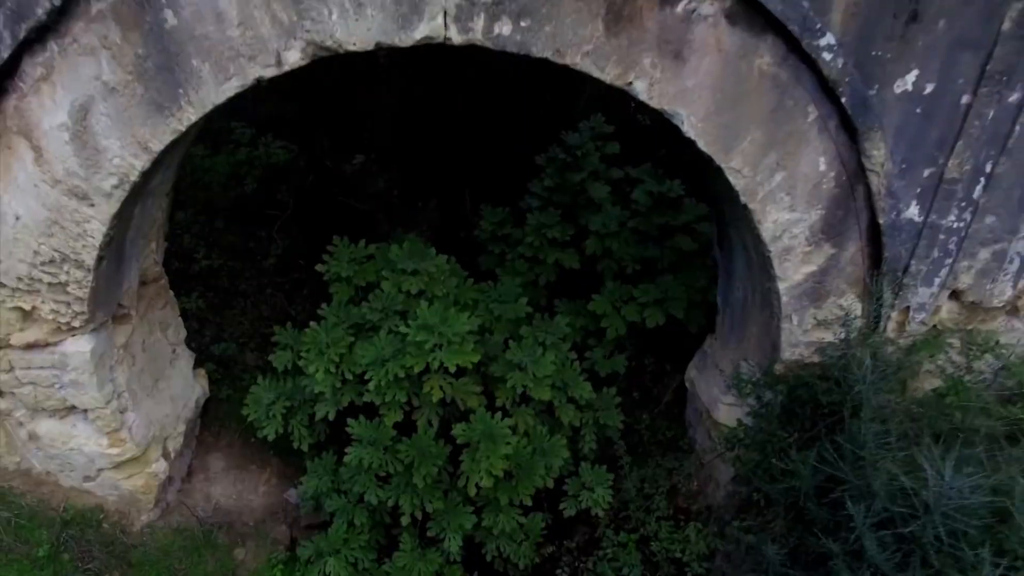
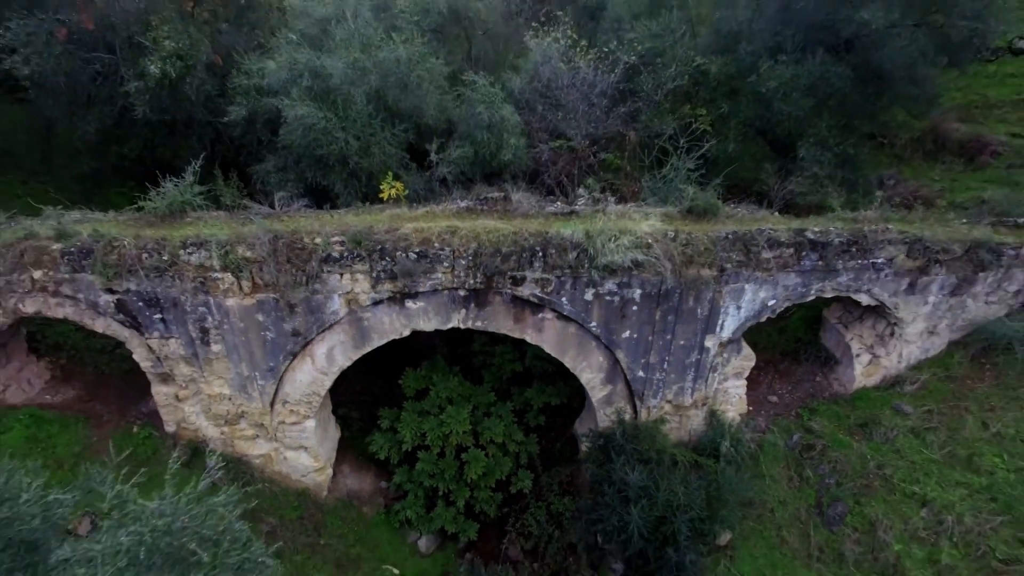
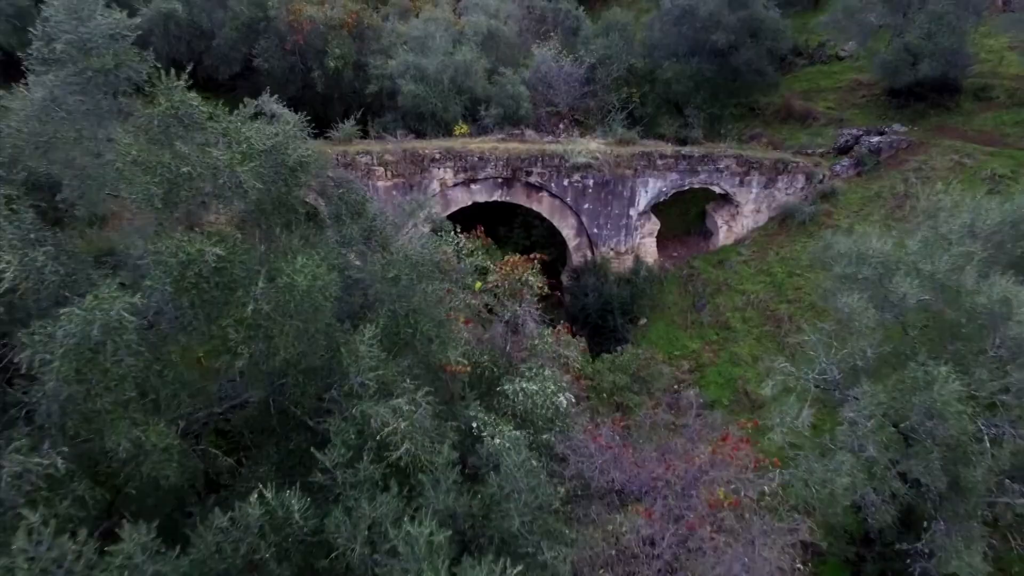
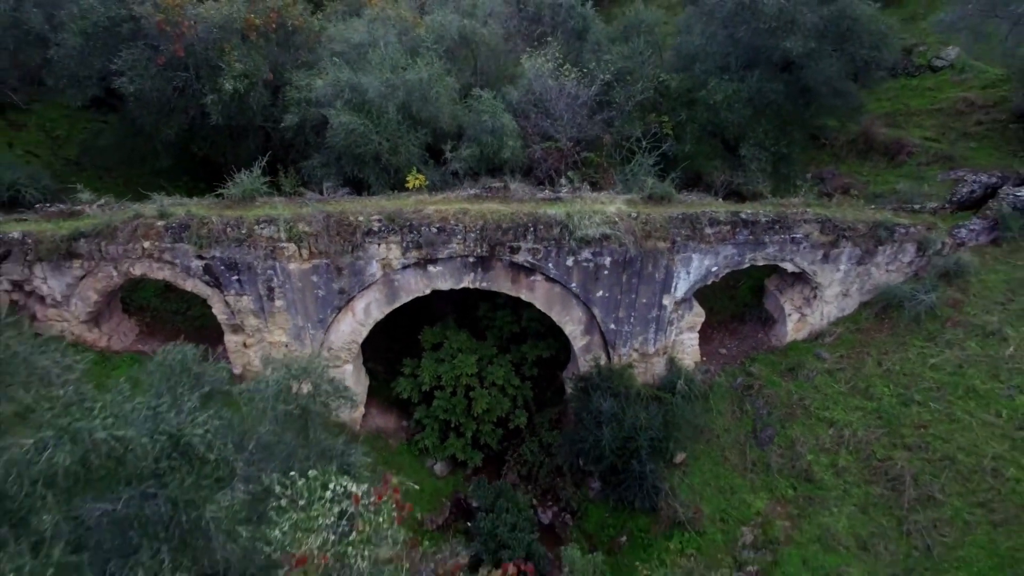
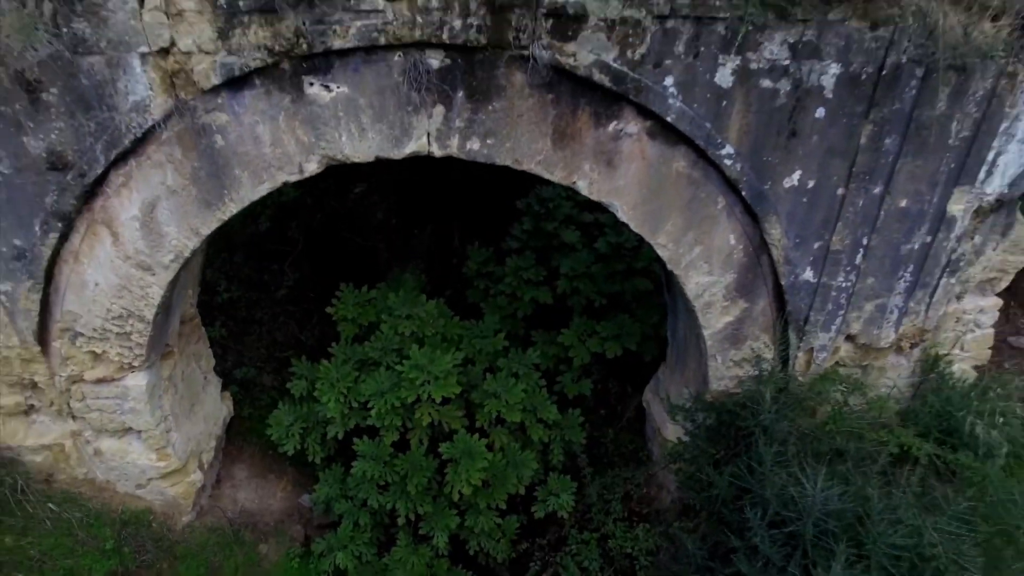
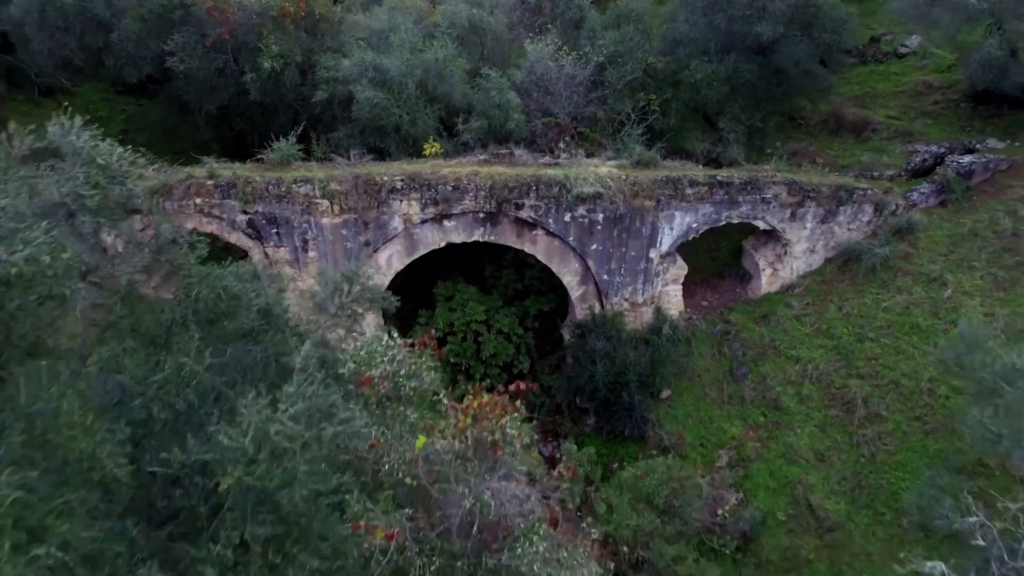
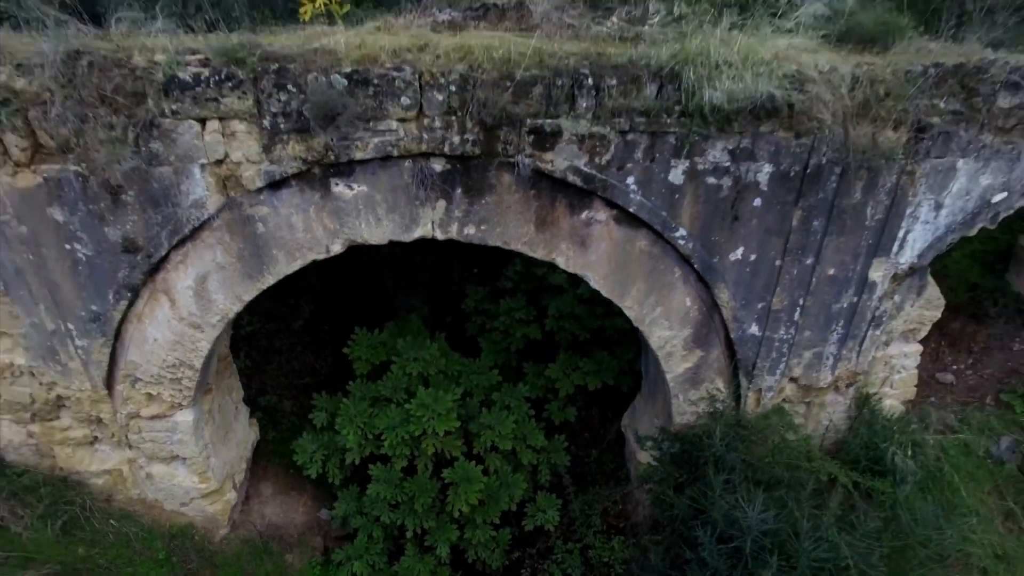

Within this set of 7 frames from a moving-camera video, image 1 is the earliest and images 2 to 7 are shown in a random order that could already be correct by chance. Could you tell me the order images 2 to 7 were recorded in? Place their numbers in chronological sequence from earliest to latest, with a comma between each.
5, 7, 2, 4, 6, 3
